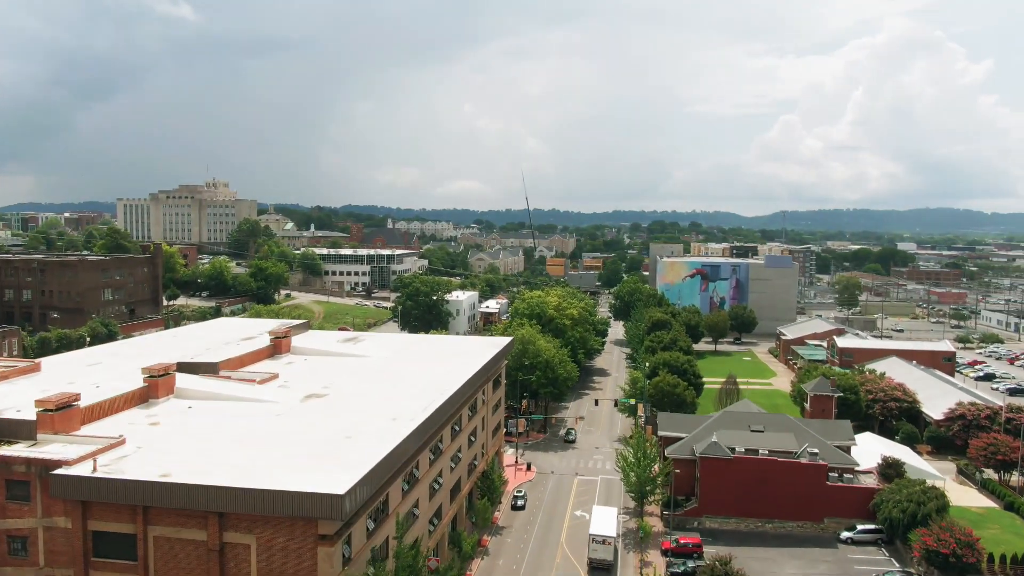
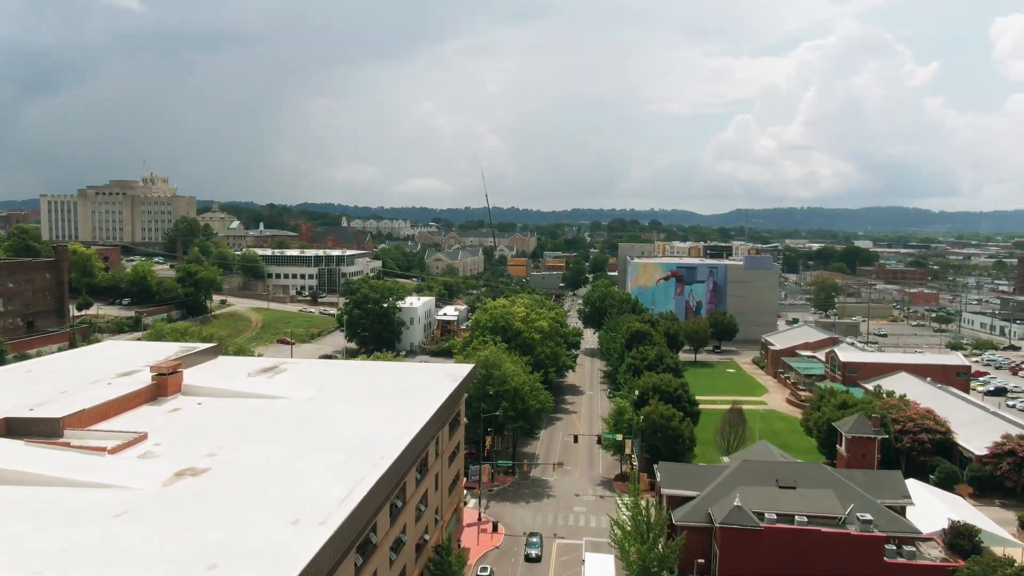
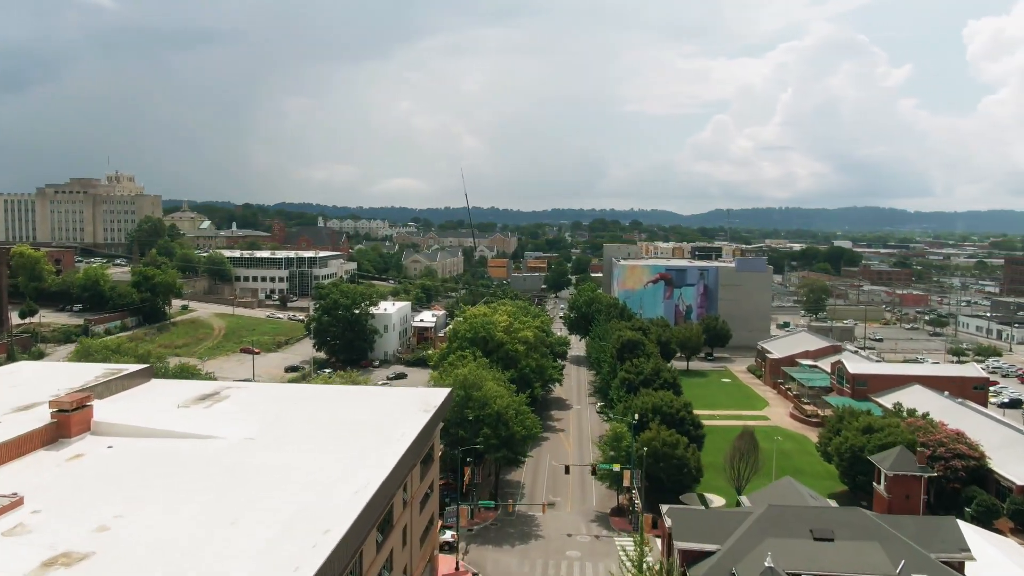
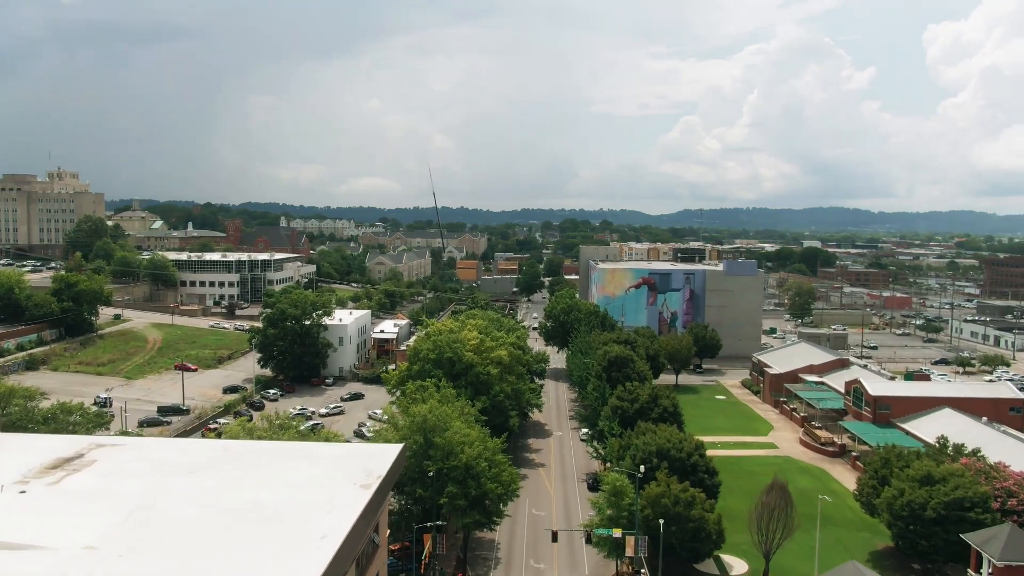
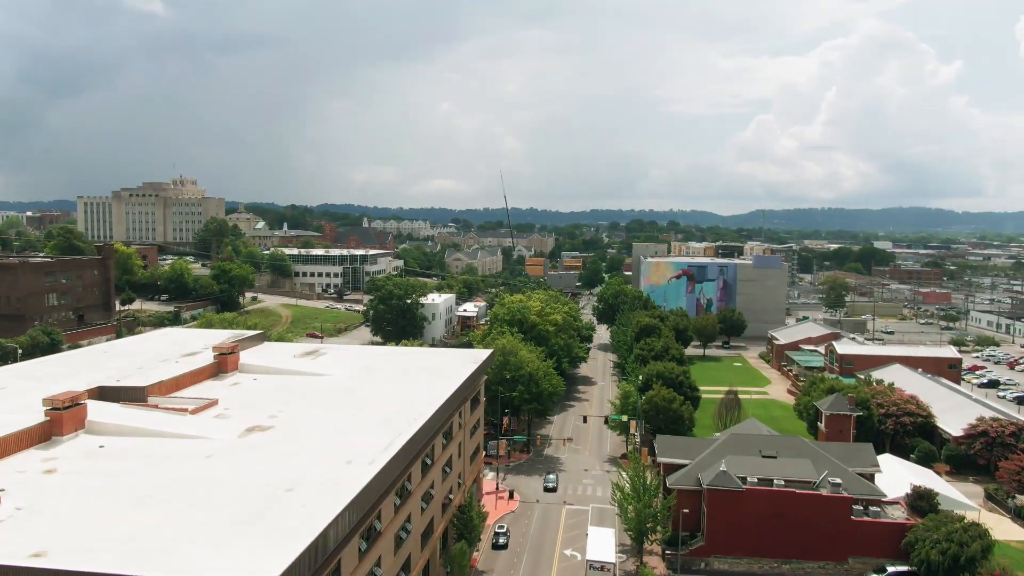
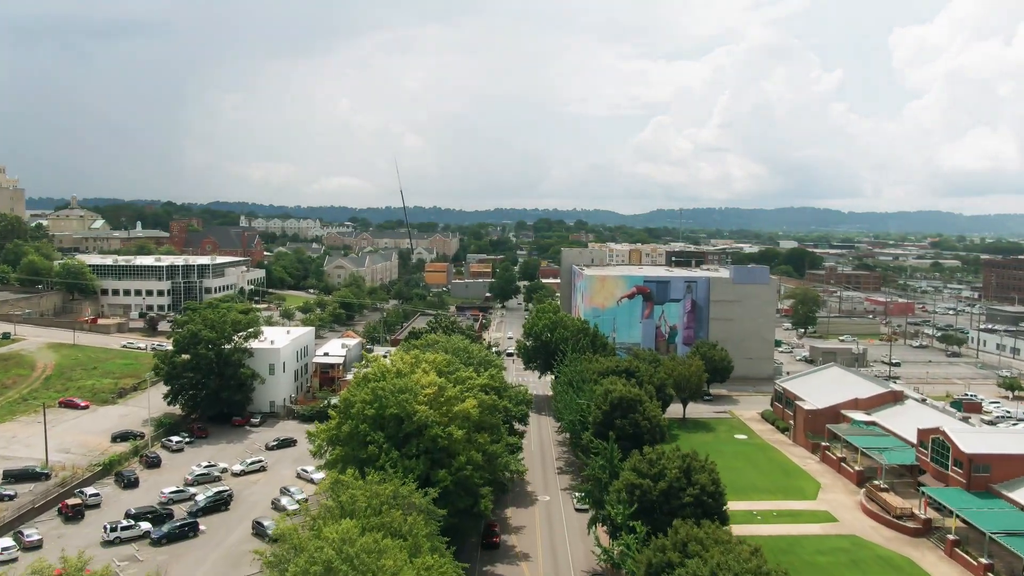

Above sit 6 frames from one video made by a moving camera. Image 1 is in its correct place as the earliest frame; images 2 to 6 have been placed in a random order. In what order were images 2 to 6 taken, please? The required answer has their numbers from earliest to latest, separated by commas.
5, 2, 3, 4, 6
